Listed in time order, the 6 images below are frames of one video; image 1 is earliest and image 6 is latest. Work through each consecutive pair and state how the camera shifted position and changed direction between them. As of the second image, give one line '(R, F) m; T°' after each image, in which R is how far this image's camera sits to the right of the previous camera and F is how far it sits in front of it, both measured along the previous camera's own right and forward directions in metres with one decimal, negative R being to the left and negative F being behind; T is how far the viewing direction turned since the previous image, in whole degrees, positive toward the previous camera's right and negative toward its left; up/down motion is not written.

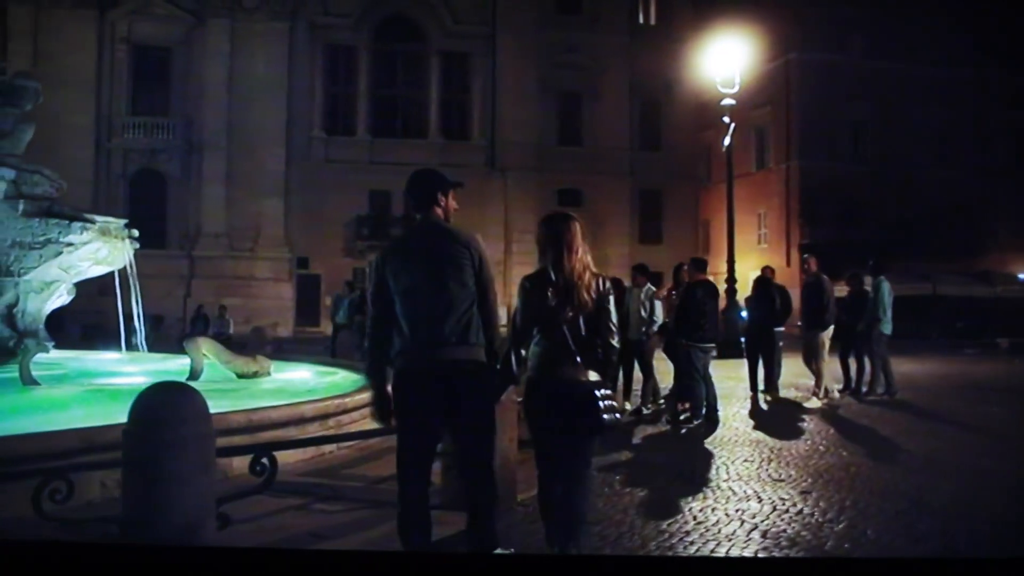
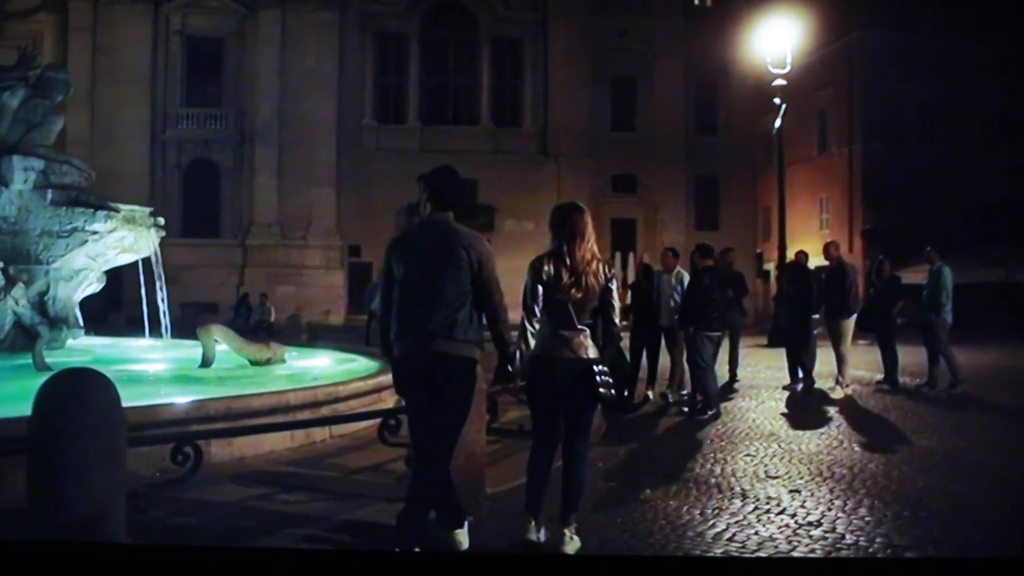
(+0.7, +0.2) m; -4°
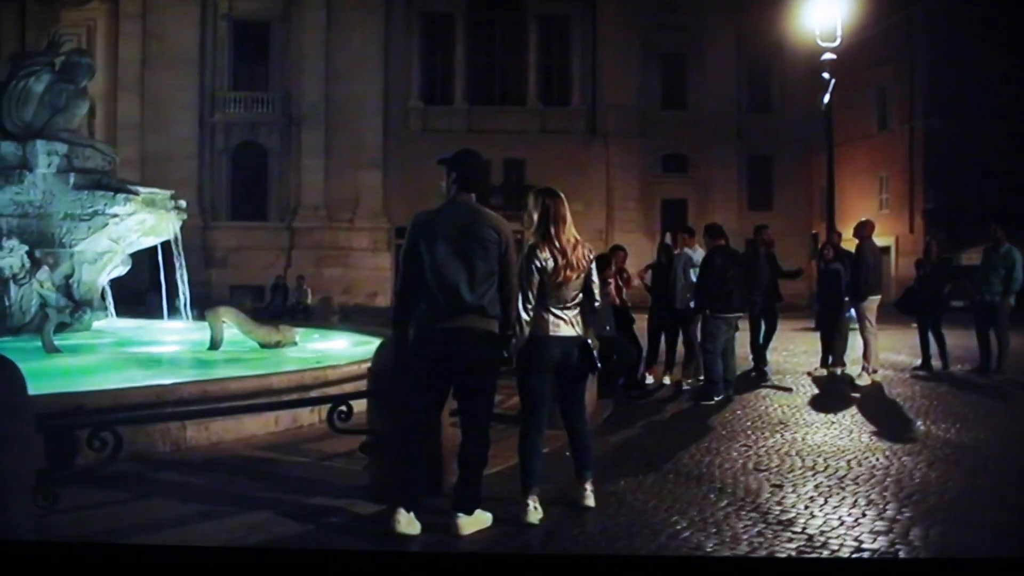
(+0.7, +0.3) m; -4°
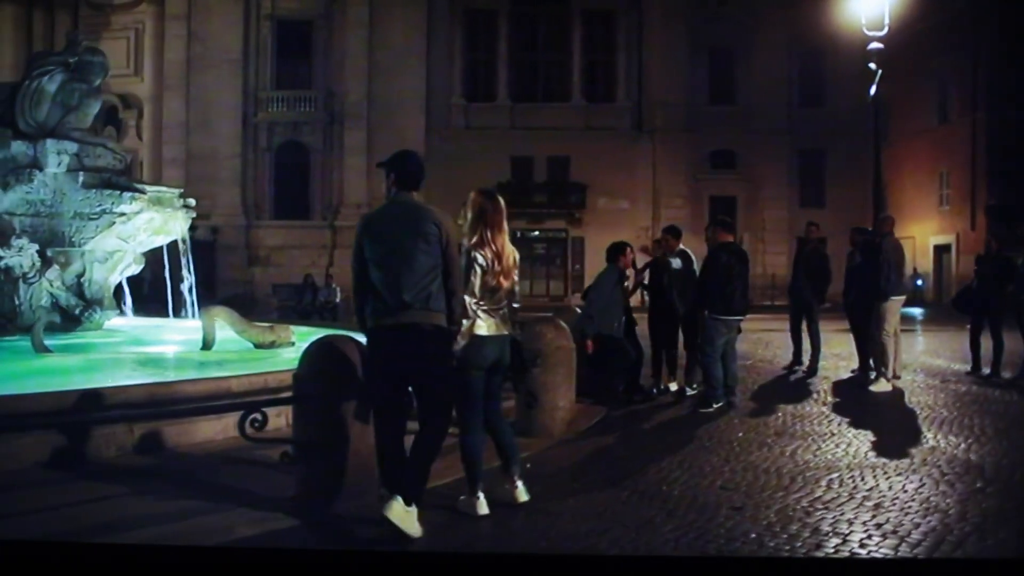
(+0.8, +0.4) m; -4°
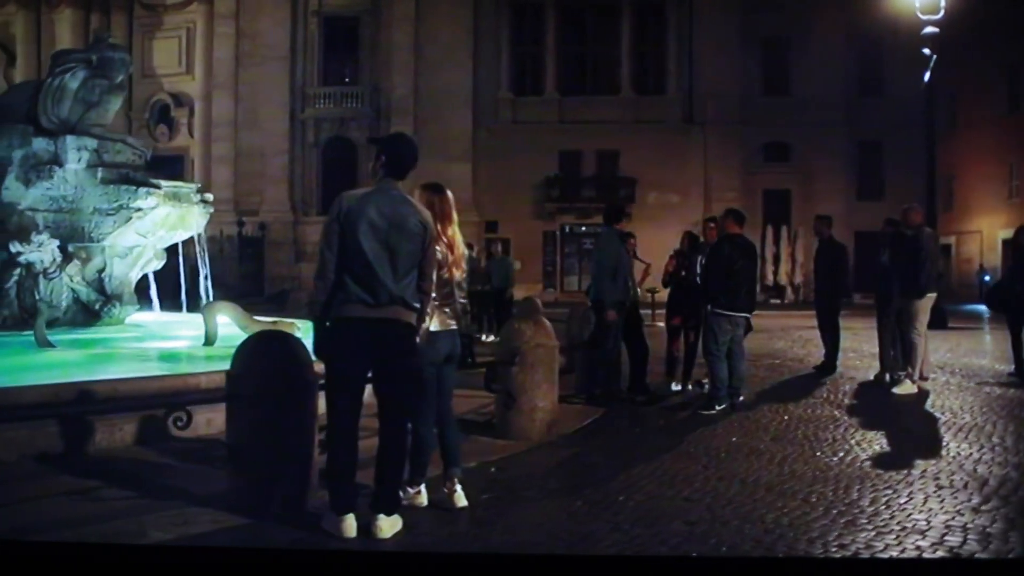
(+0.7, +0.3) m; -4°
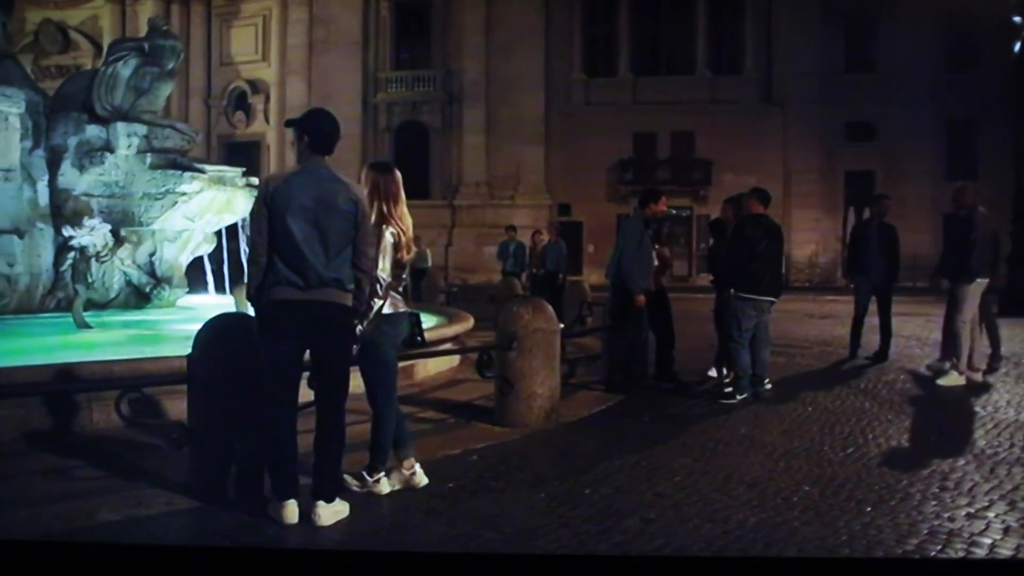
(+0.8, +0.2) m; -6°
